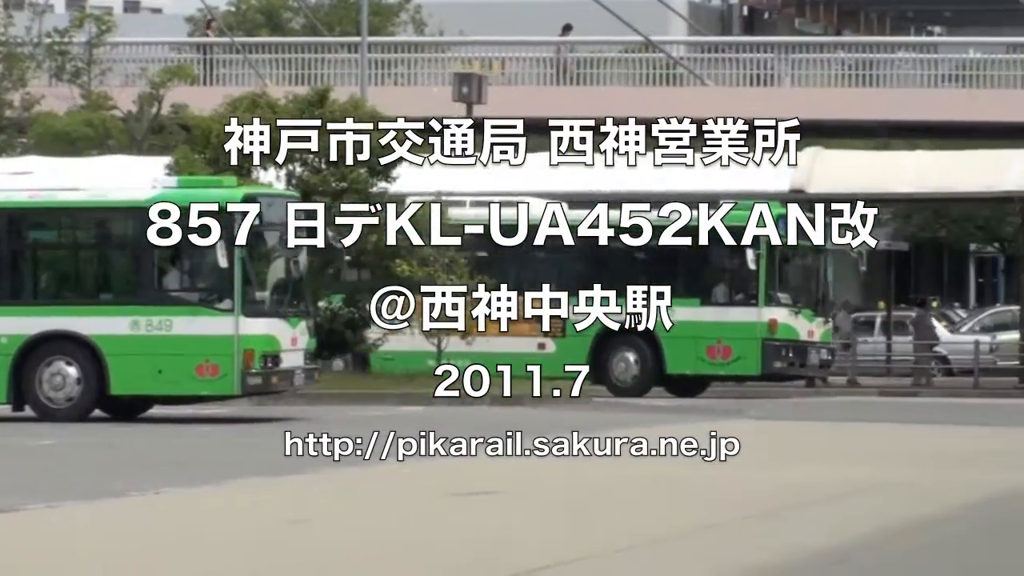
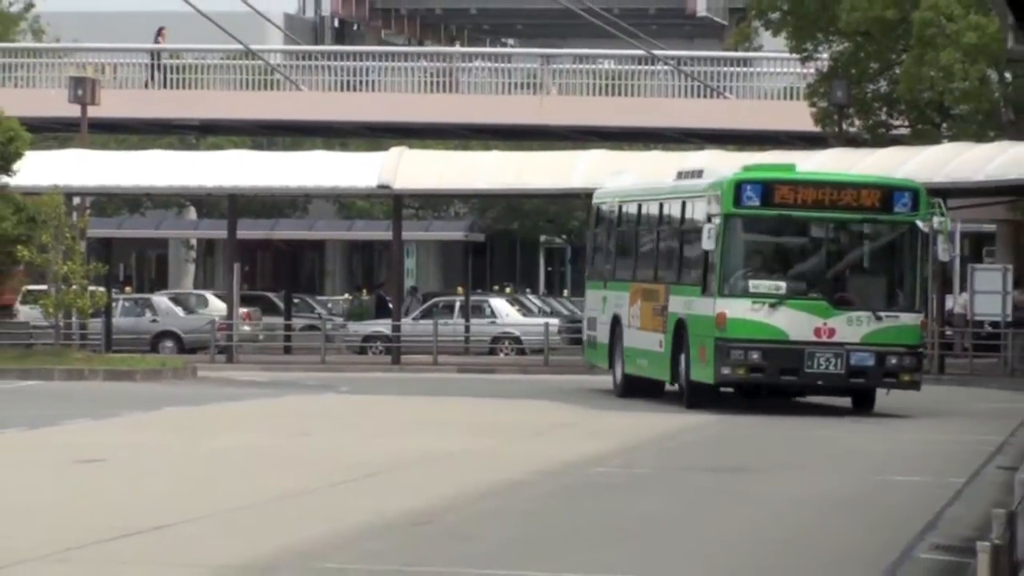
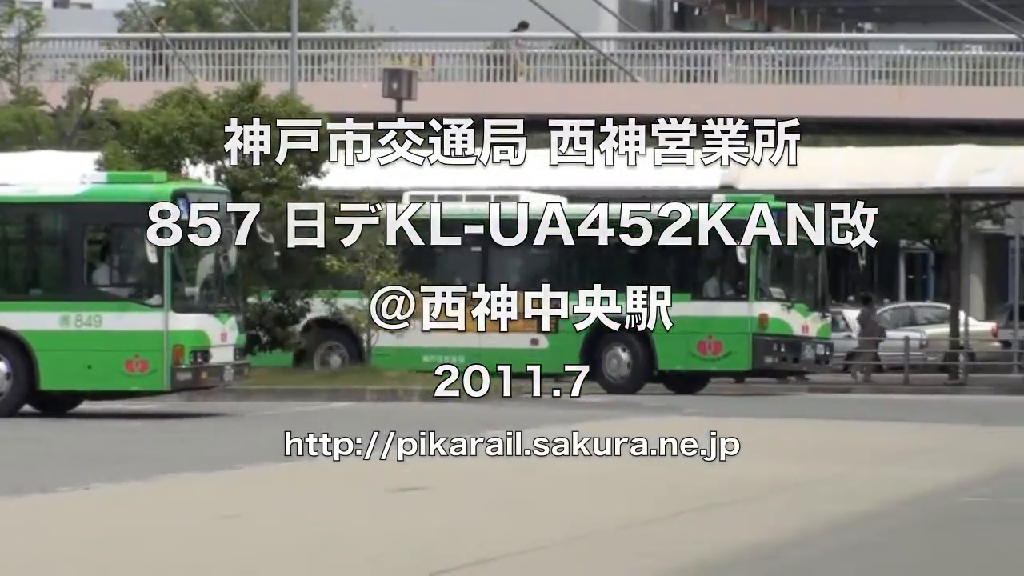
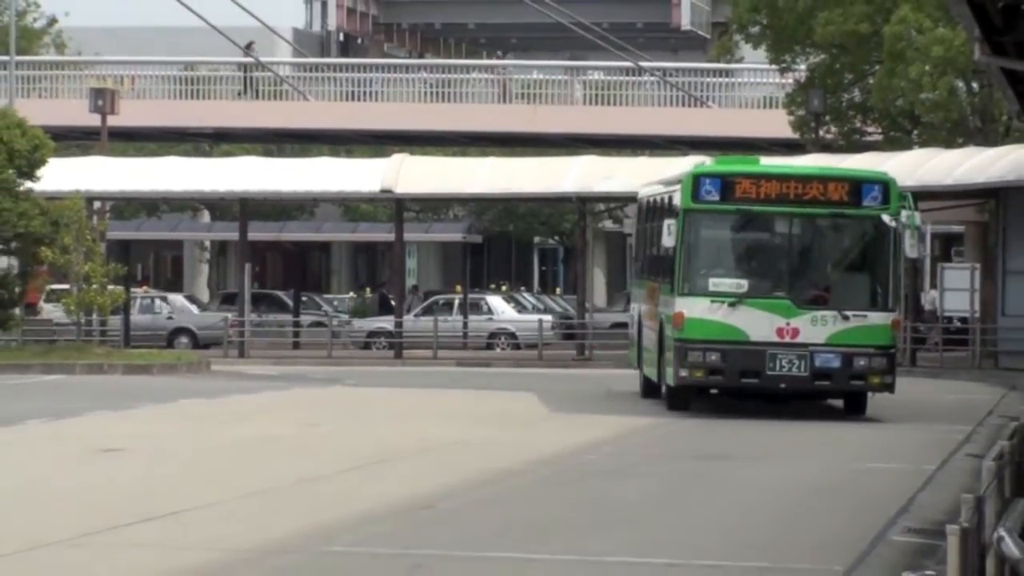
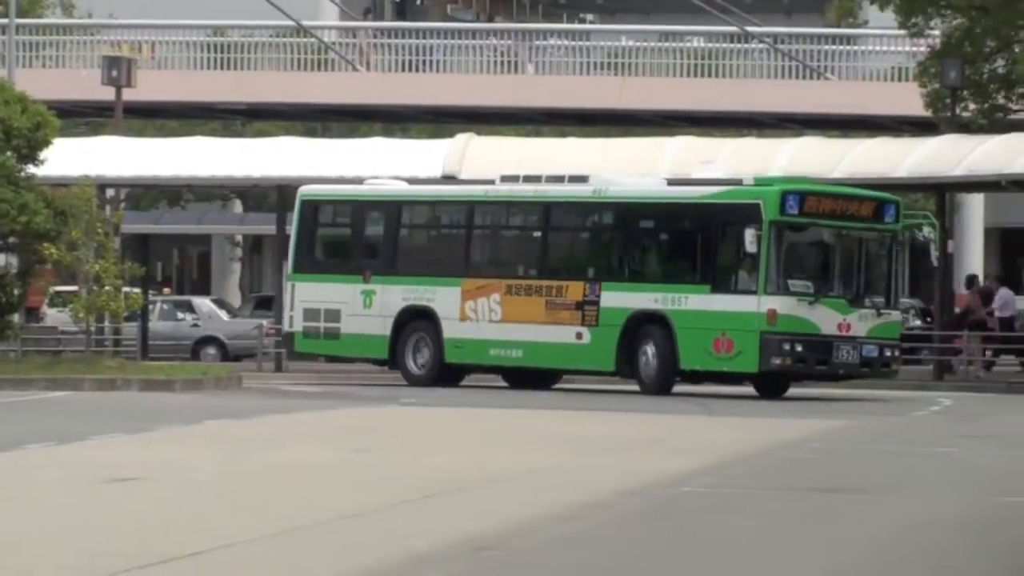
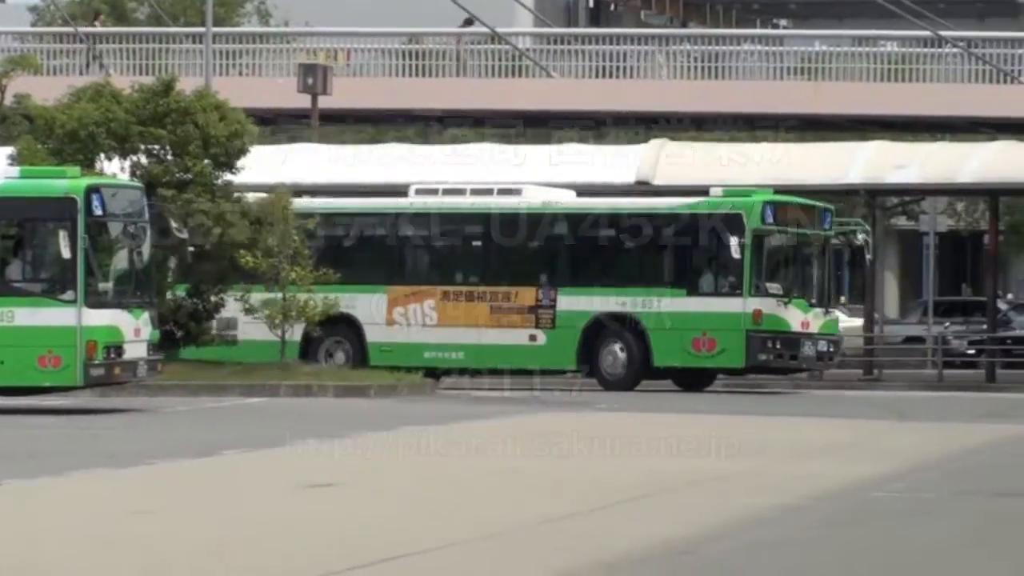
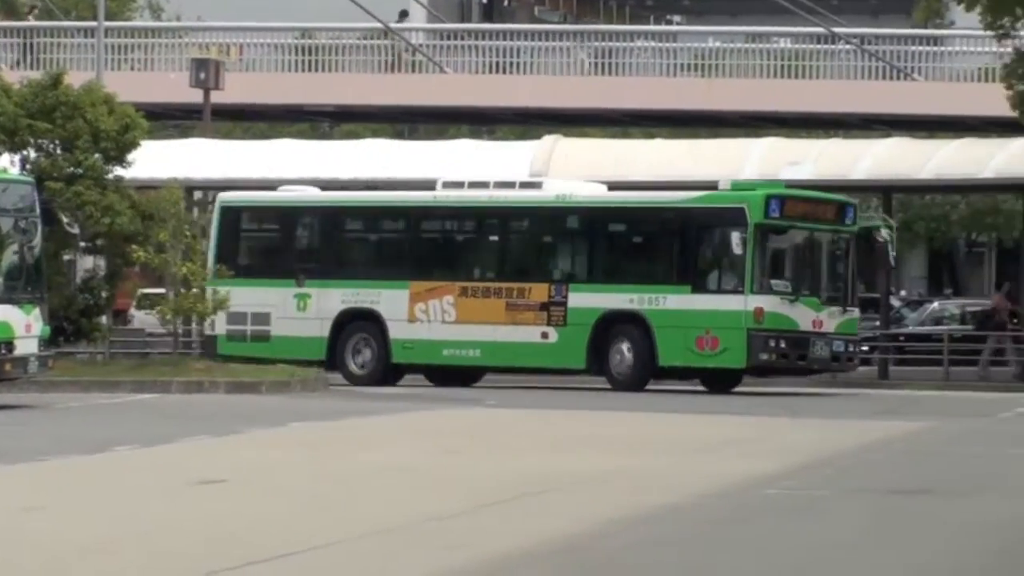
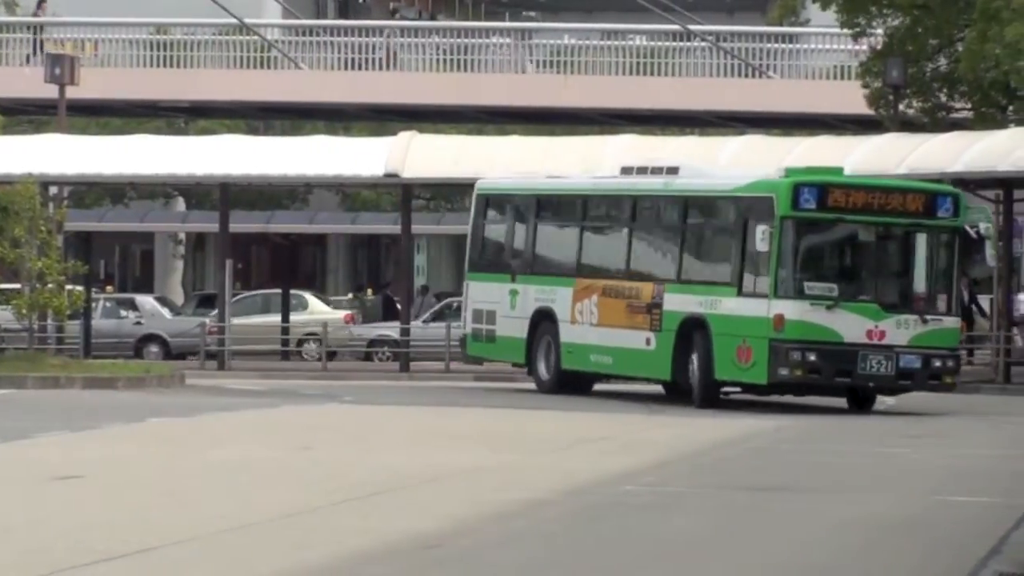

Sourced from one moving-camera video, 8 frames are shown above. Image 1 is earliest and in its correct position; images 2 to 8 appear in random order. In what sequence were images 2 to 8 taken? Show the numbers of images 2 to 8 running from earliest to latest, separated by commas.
3, 6, 7, 5, 8, 2, 4
